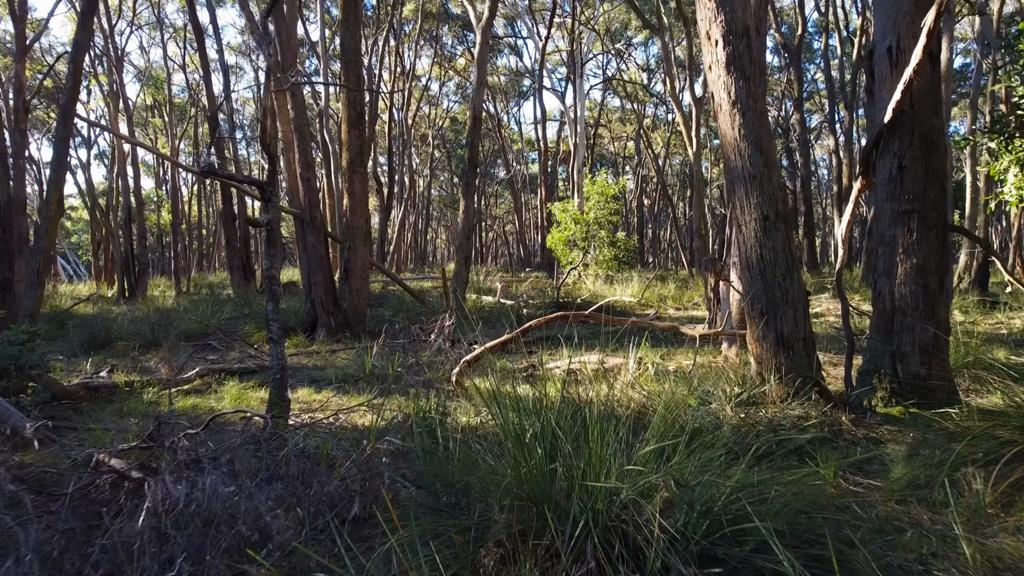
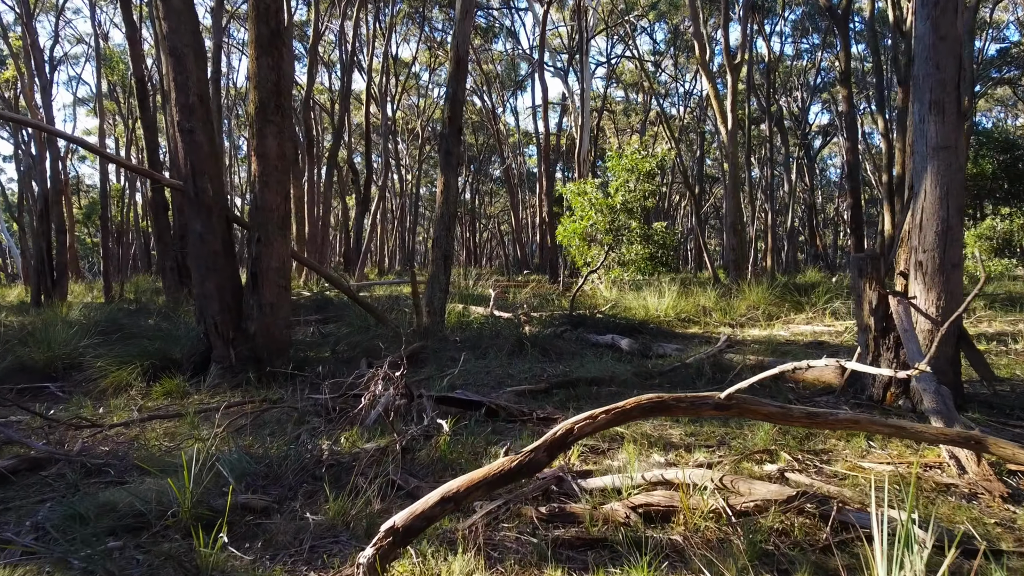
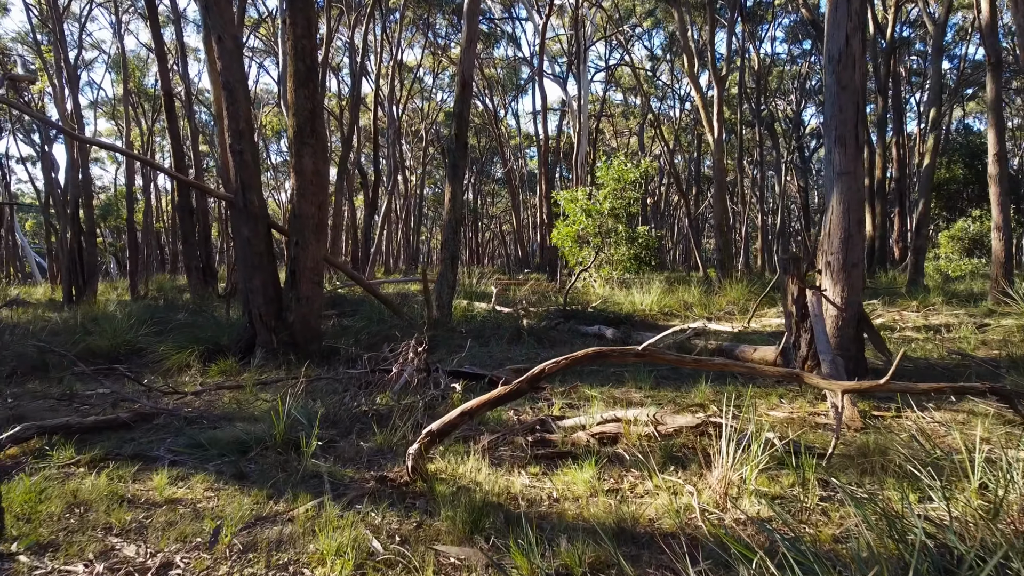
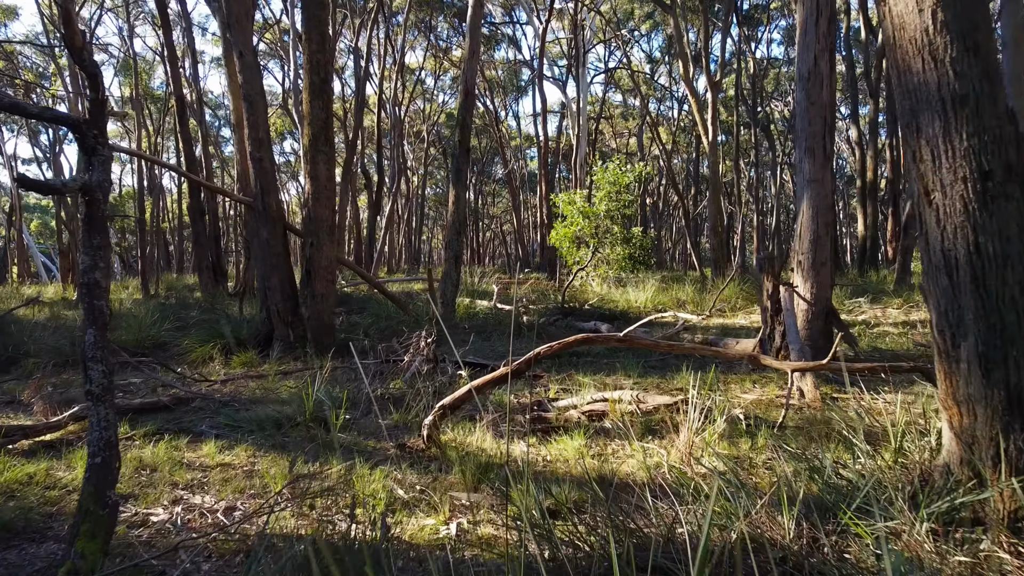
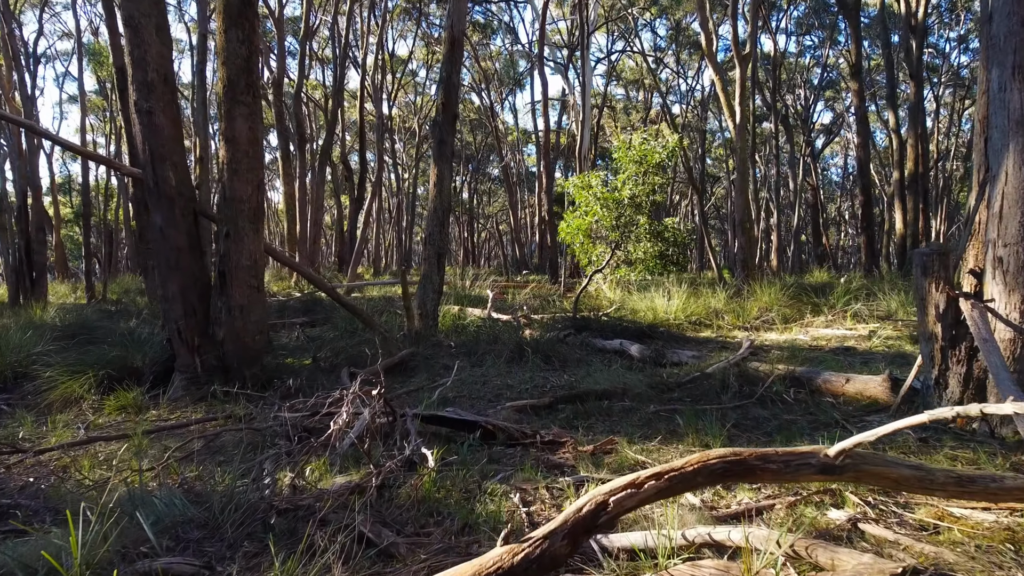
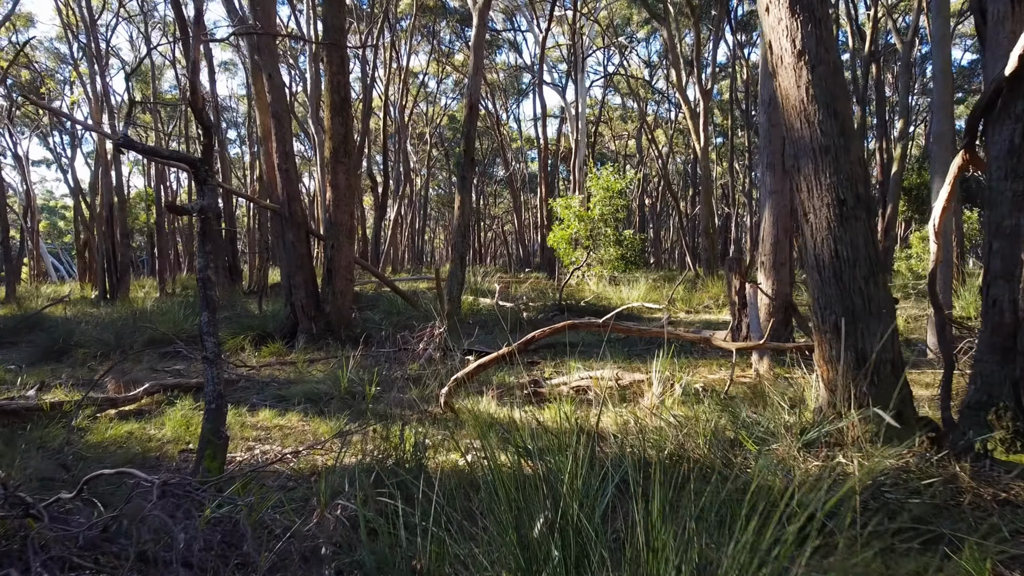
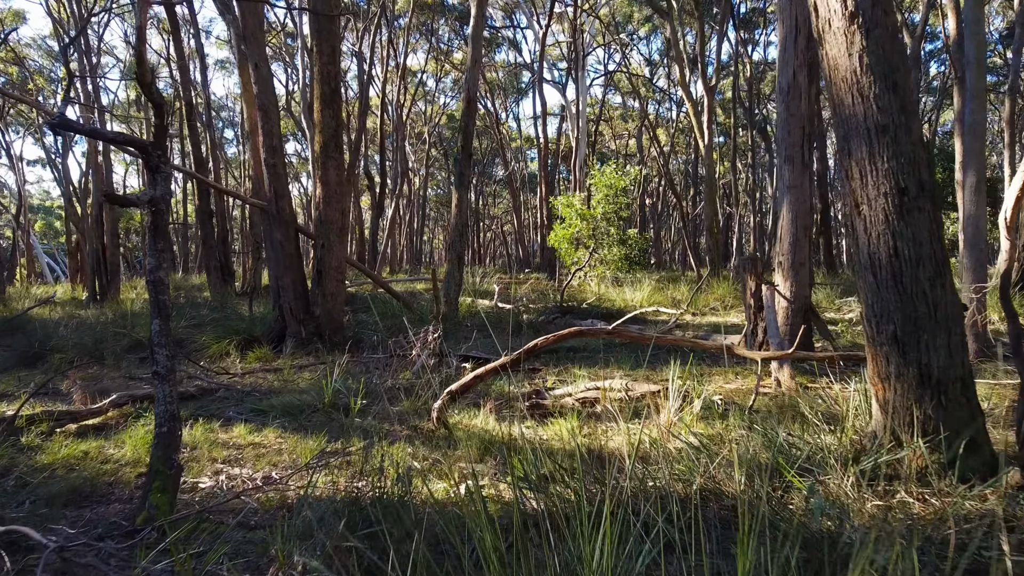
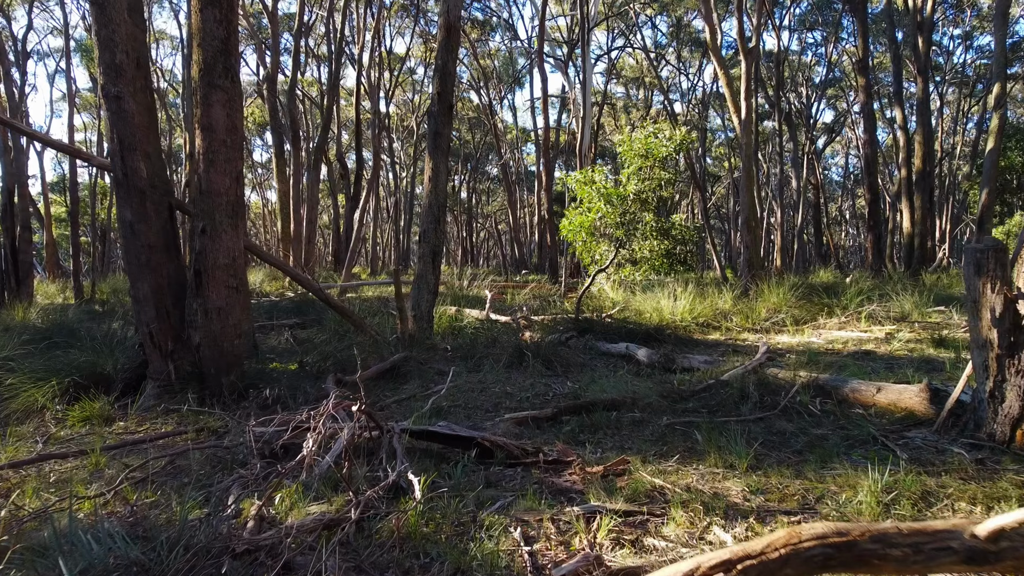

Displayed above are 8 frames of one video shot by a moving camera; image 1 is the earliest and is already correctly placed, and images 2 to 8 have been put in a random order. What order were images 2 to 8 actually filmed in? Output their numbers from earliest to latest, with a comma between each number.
6, 7, 4, 3, 2, 5, 8
